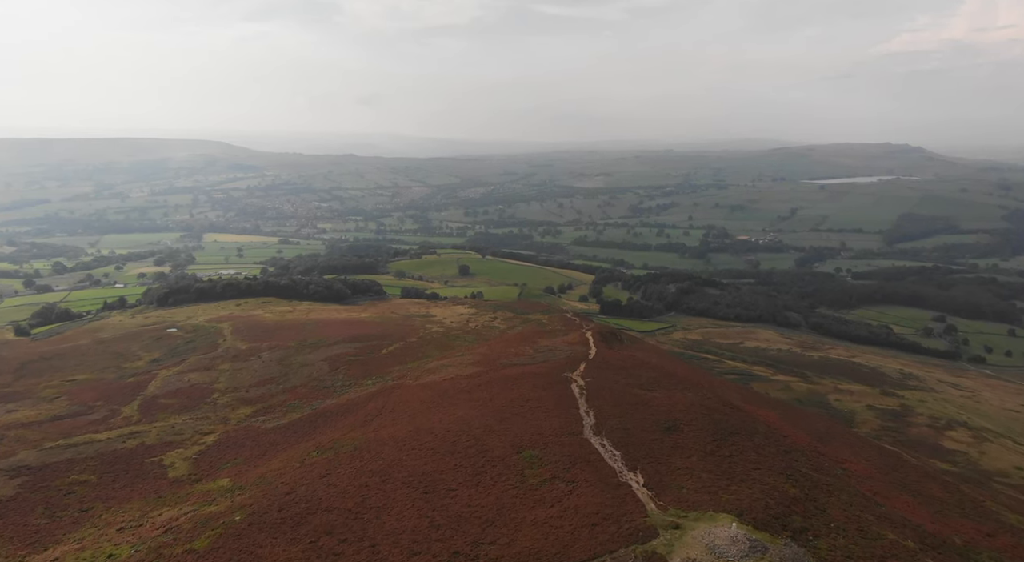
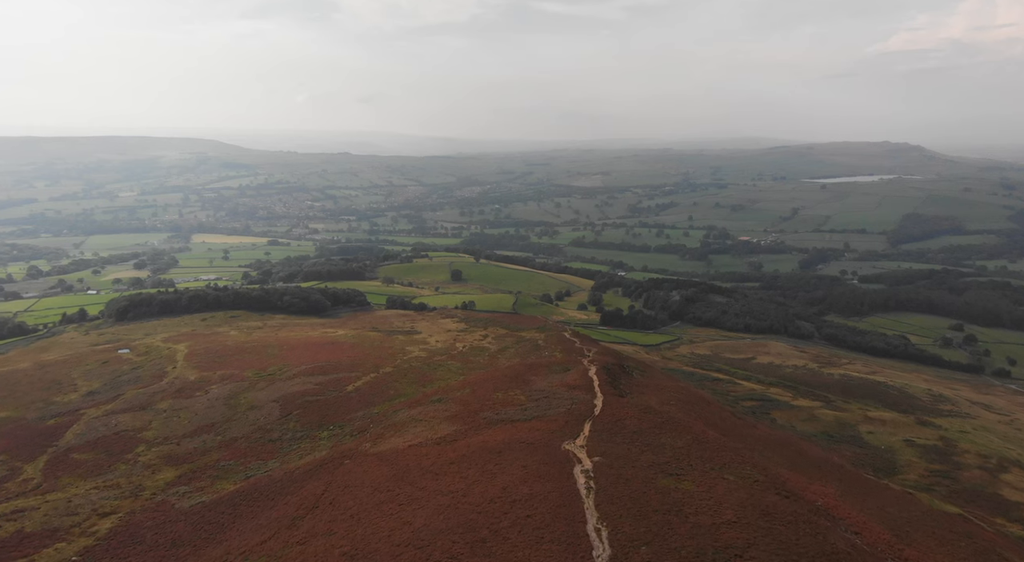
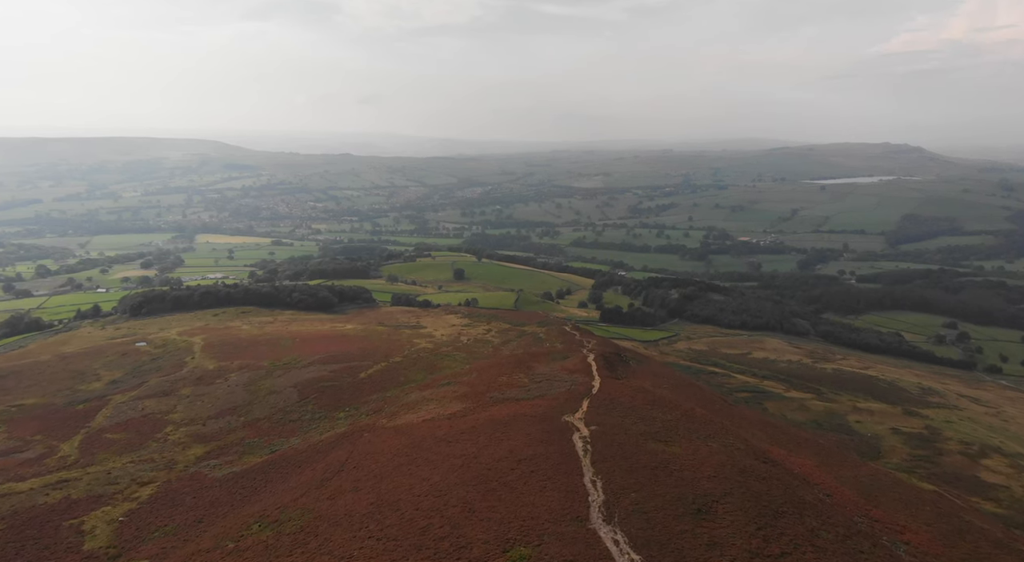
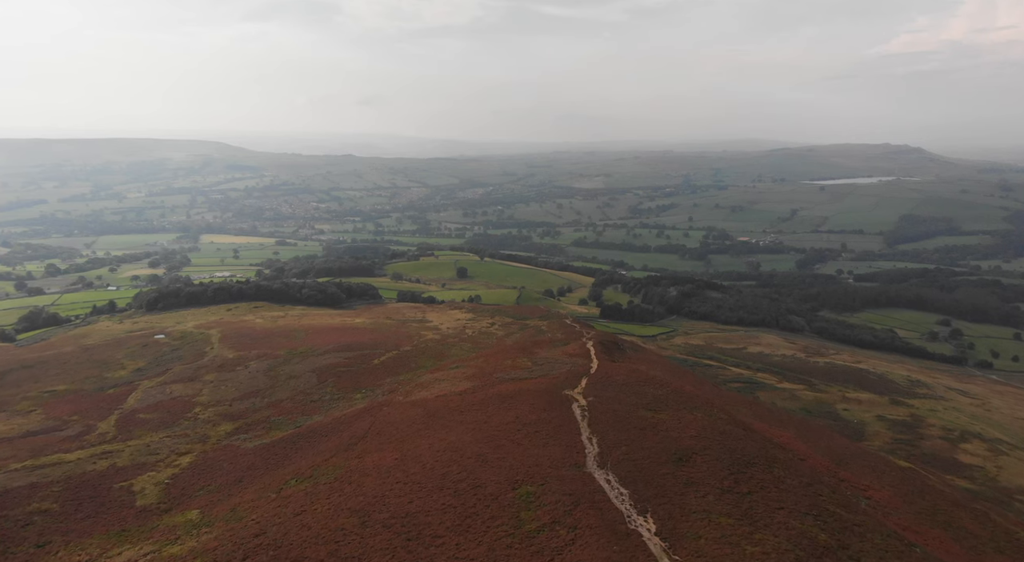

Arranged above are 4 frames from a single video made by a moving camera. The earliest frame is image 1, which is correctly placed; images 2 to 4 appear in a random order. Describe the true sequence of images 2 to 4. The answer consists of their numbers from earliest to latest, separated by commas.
4, 3, 2
